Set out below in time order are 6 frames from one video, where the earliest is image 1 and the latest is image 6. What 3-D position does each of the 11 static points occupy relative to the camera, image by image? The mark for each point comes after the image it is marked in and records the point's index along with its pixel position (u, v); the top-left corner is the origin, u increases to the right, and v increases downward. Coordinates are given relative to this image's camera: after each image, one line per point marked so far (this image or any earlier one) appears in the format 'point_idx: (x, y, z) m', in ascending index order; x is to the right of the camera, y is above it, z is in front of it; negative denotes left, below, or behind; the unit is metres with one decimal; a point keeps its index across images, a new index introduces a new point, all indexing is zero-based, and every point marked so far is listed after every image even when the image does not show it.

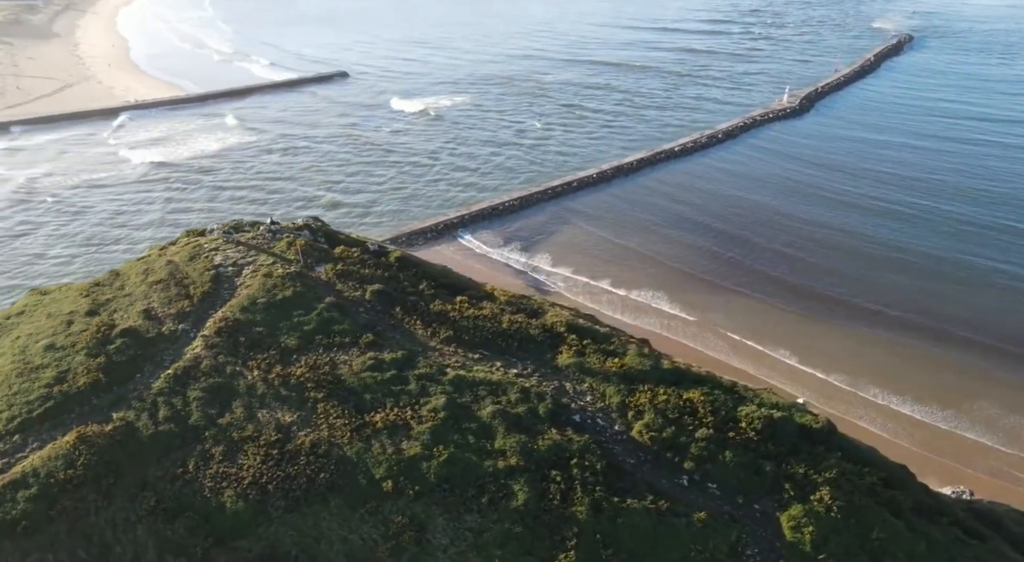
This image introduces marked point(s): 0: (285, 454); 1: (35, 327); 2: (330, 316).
0: (-2.9, -2.2, +8.9) m
1: (-7.6, -0.6, +11.2) m
2: (-2.9, -0.6, +11.1) m
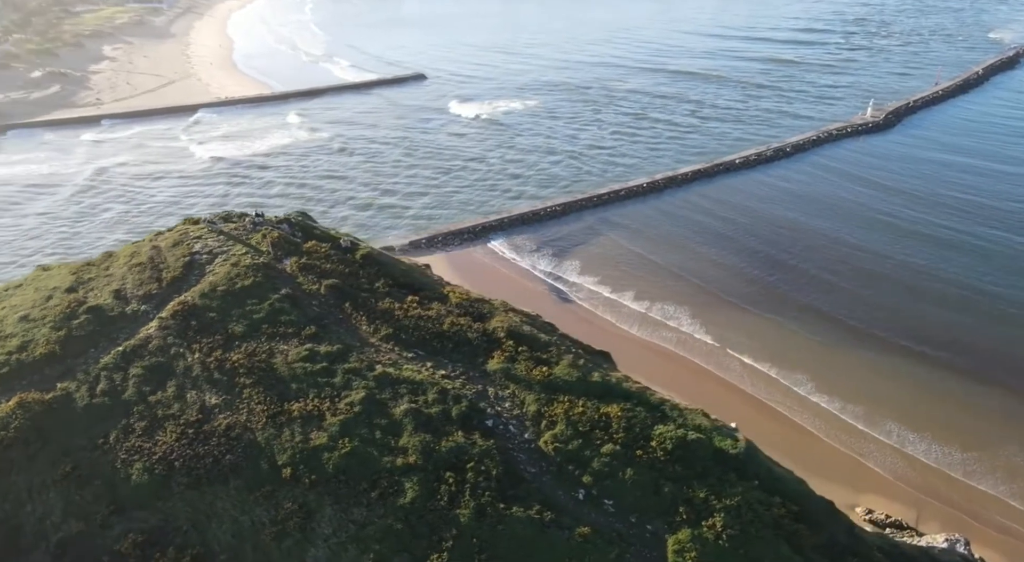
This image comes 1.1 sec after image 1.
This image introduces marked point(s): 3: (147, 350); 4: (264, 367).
0: (-4.2, -2.1, +9.4) m
1: (-8.6, -0.3, +12.2) m
2: (-3.9, -0.4, +11.6) m
3: (-5.7, -1.1, +10.7) m
4: (-3.7, -1.3, +10.5) m
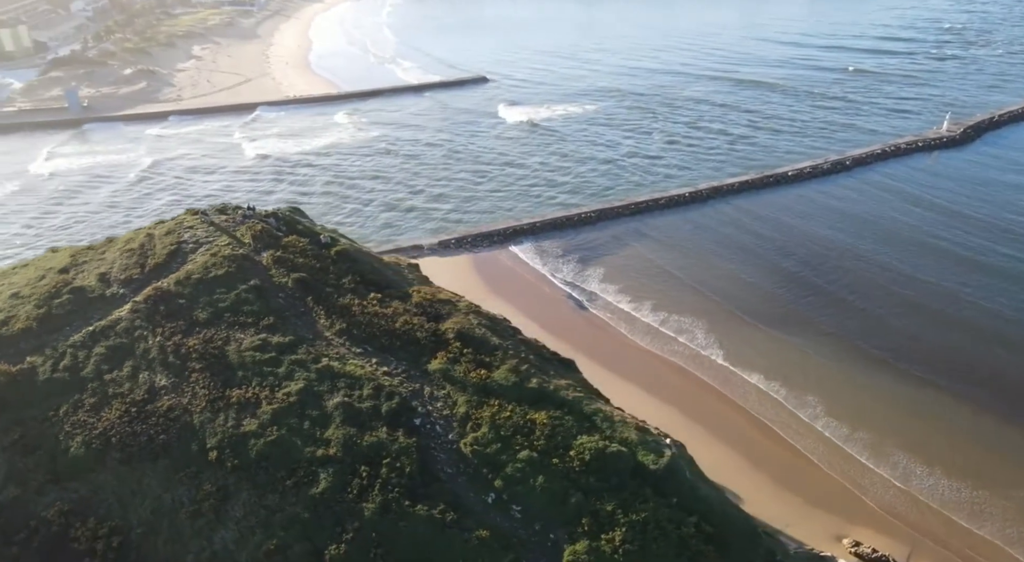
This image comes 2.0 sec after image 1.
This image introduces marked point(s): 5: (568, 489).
0: (-5.3, -1.9, +9.9) m
1: (-9.2, +0.1, +13.1) m
2: (-4.6, -0.3, +12.0) m
3: (-6.5, -0.8, +11.3) m
4: (-4.7, -1.1, +10.9) m
5: (+0.7, -2.7, +8.9) m
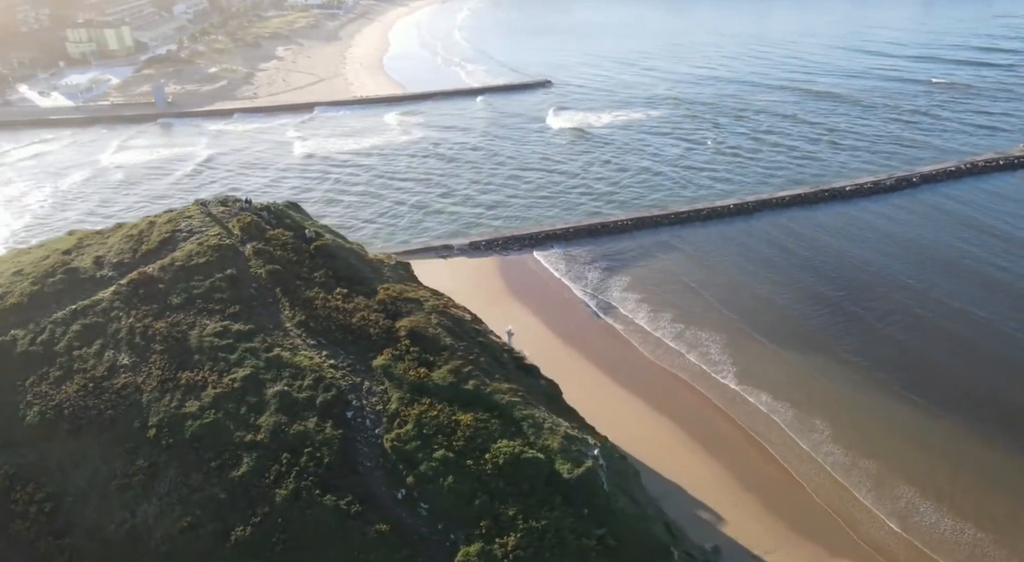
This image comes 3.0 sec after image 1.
0: (-6.3, -1.6, +10.5) m
1: (-9.8, +0.5, +14.2) m
2: (-5.3, -0.1, +12.6) m
3: (-7.3, -0.5, +12.1) m
4: (-5.5, -0.9, +11.5) m
5: (-0.5, -2.7, +8.9) m
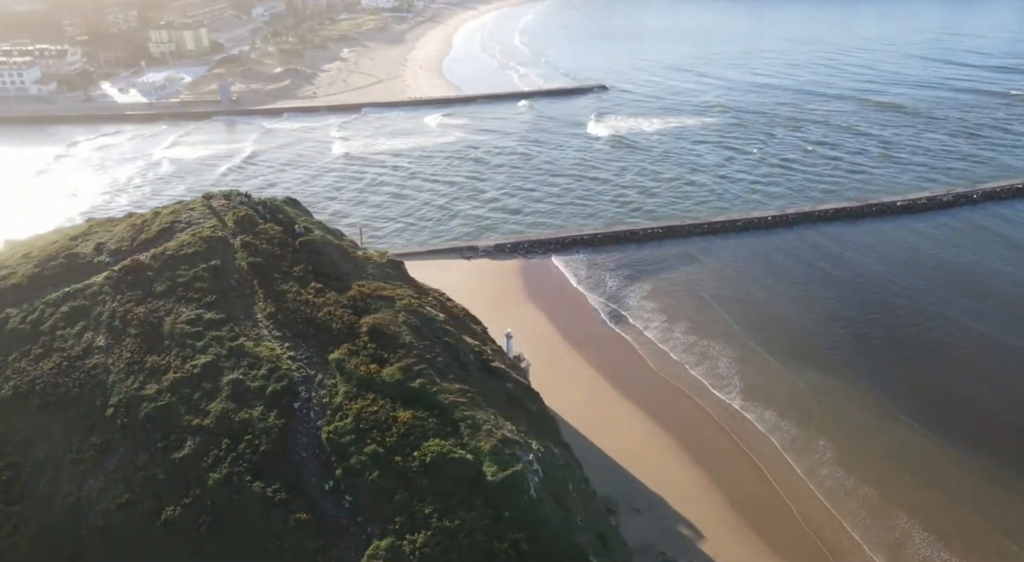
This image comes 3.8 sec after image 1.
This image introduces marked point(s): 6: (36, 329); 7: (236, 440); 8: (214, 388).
0: (-7.1, -1.4, +11.2) m
1: (-10.1, +0.9, +15.1) m
2: (-5.9, +0.1, +13.1) m
3: (-7.9, -0.2, +12.8) m
4: (-6.2, -0.7, +12.0) m
5: (-1.5, -2.7, +9.0) m
6: (-8.2, -0.8, +12.0) m
7: (-3.9, -2.2, +9.8) m
8: (-4.6, -1.6, +10.6) m
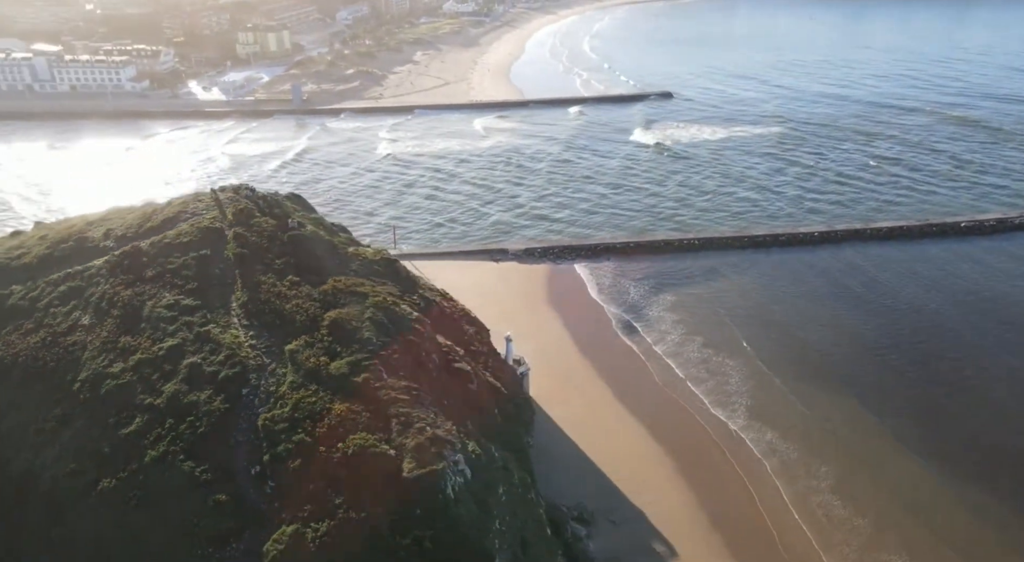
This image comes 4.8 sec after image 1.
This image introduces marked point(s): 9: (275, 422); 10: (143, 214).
0: (-7.9, -1.1, +11.9) m
1: (-10.4, +1.3, +16.1) m
2: (-6.4, +0.4, +13.8) m
3: (-8.5, +0.1, +13.6) m
4: (-6.9, -0.5, +12.7) m
5: (-2.6, -2.6, +9.2) m
6: (-8.9, -0.5, +12.9) m
7: (-4.9, -2.0, +10.3) m
8: (-5.5, -1.4, +11.2) m
9: (-3.4, -2.1, +10.0) m
10: (-8.6, +1.6, +16.2) m
